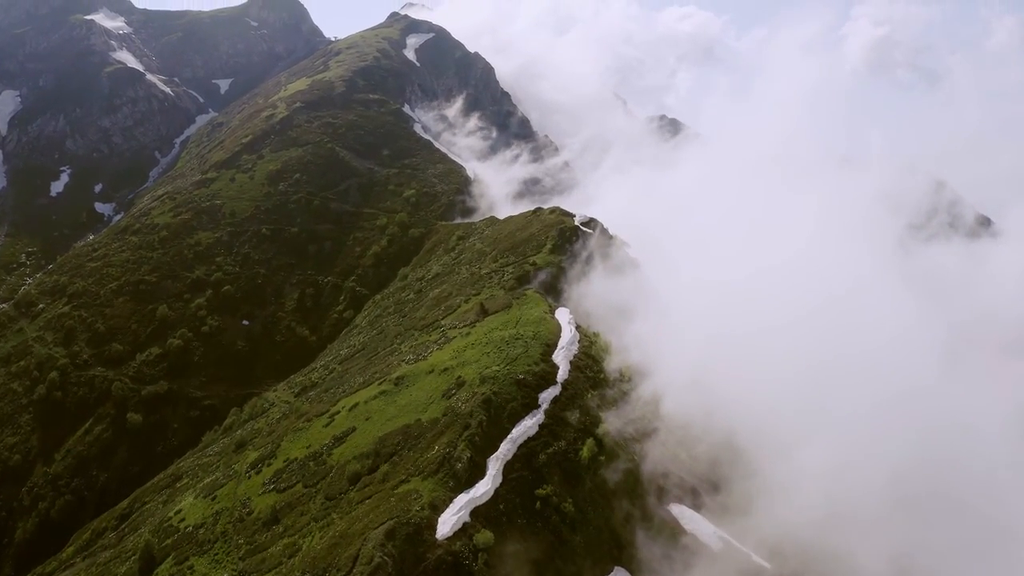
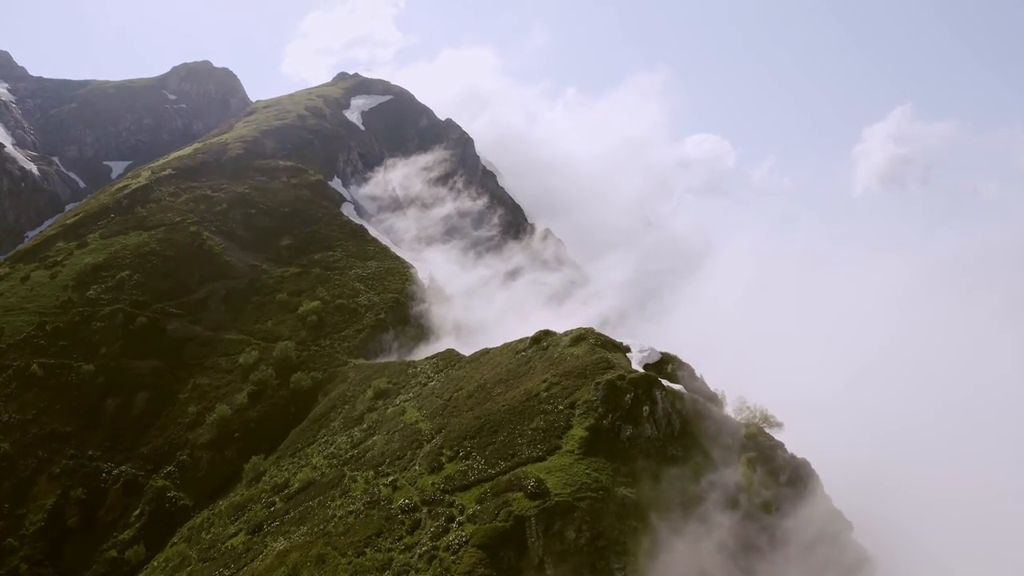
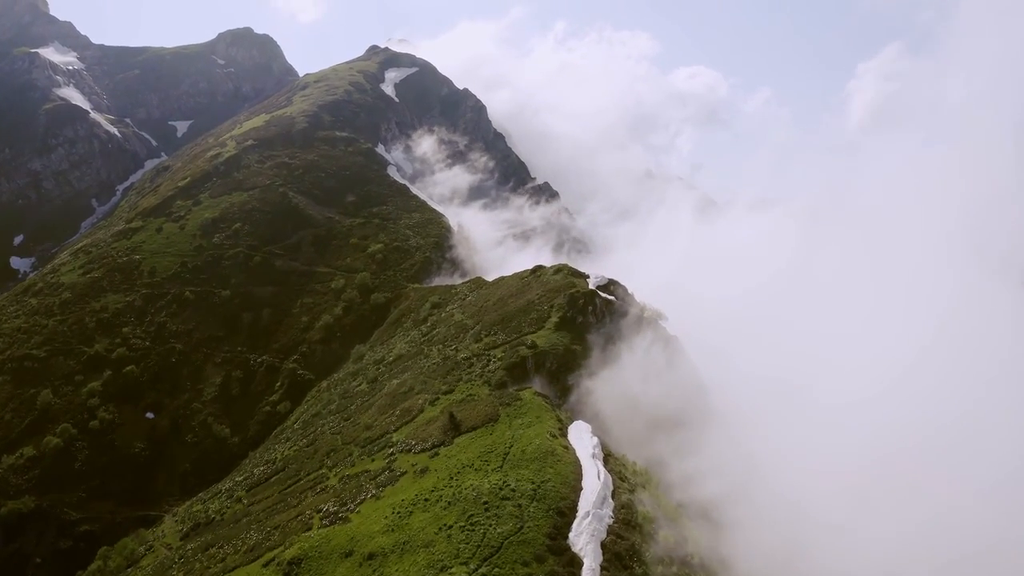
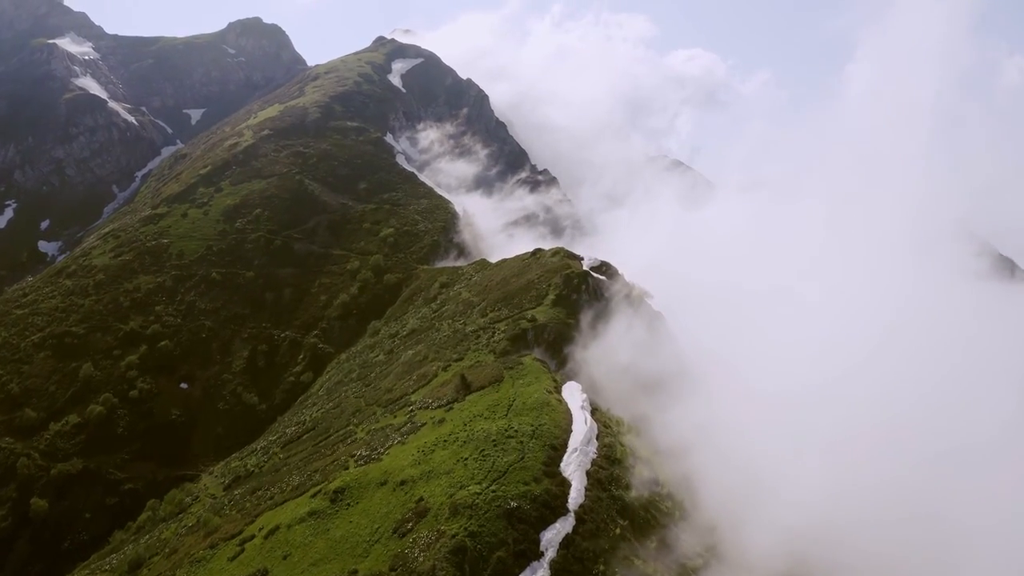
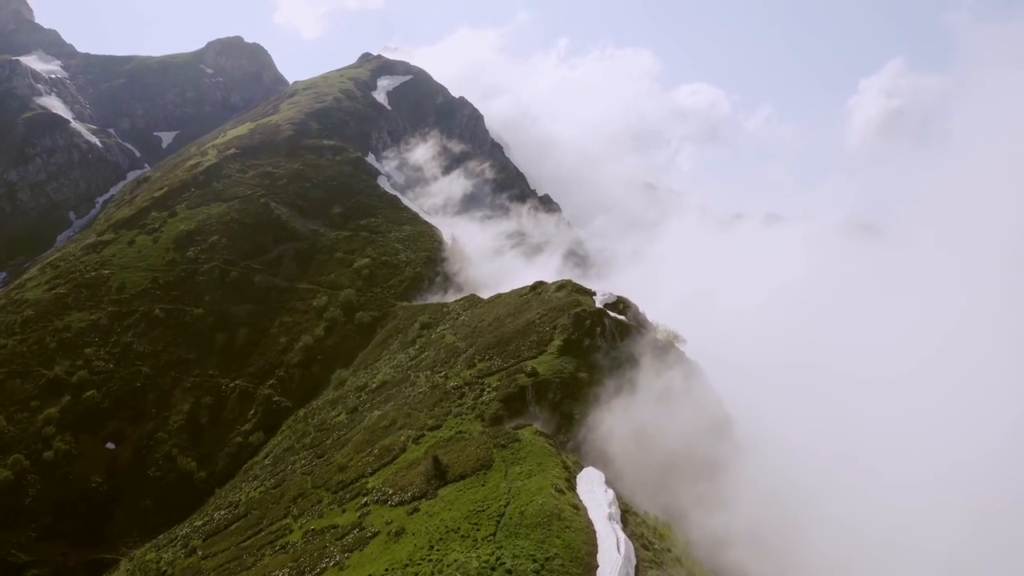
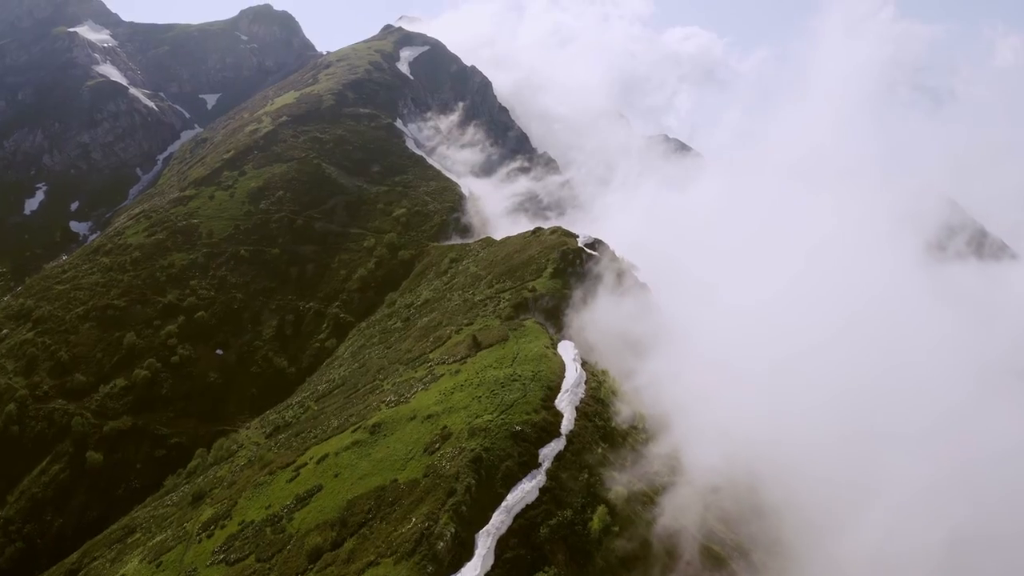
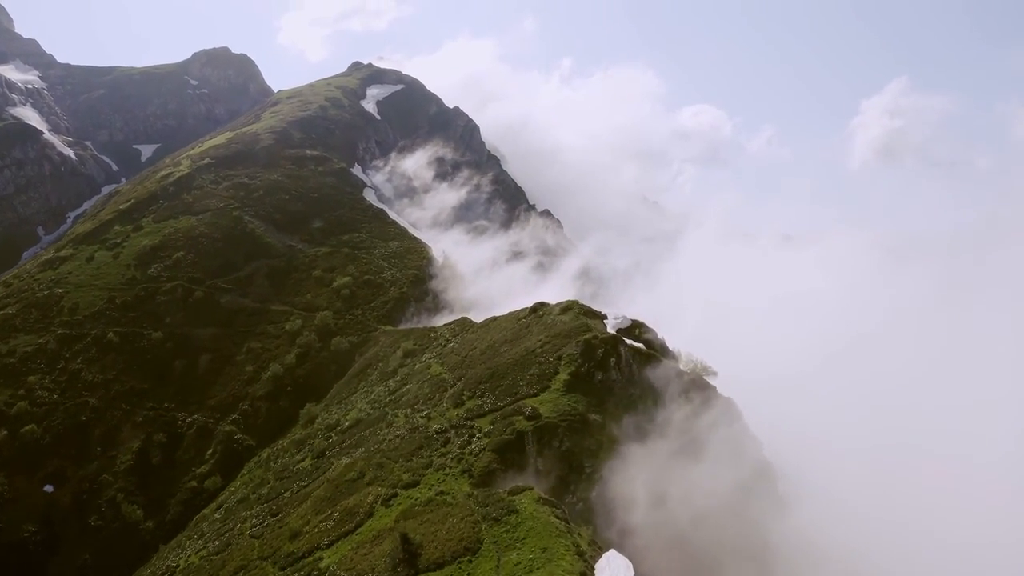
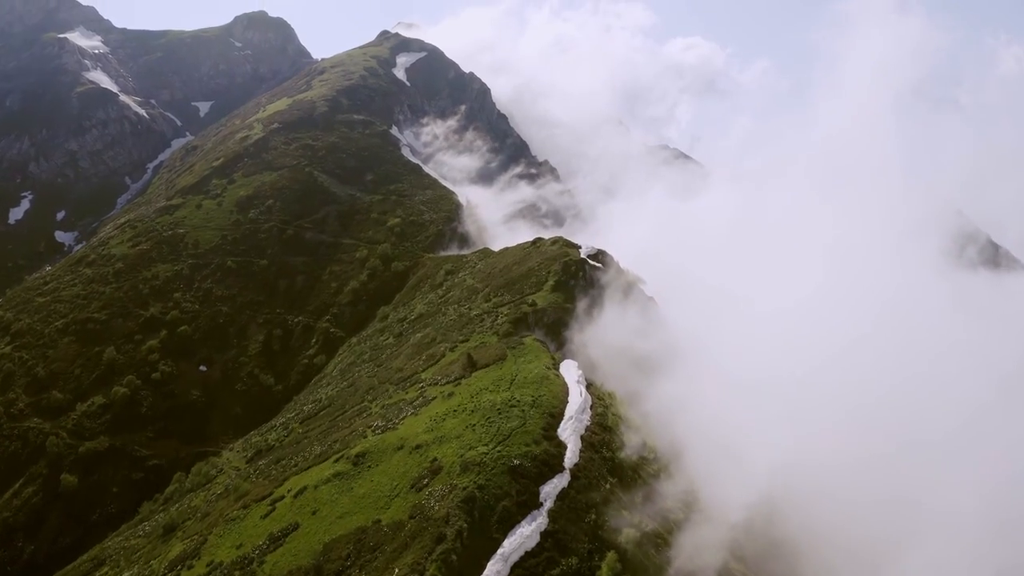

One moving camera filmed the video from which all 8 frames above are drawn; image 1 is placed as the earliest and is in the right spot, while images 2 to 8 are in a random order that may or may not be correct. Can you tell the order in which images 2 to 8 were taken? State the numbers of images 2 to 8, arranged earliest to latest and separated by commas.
6, 8, 4, 3, 5, 7, 2
